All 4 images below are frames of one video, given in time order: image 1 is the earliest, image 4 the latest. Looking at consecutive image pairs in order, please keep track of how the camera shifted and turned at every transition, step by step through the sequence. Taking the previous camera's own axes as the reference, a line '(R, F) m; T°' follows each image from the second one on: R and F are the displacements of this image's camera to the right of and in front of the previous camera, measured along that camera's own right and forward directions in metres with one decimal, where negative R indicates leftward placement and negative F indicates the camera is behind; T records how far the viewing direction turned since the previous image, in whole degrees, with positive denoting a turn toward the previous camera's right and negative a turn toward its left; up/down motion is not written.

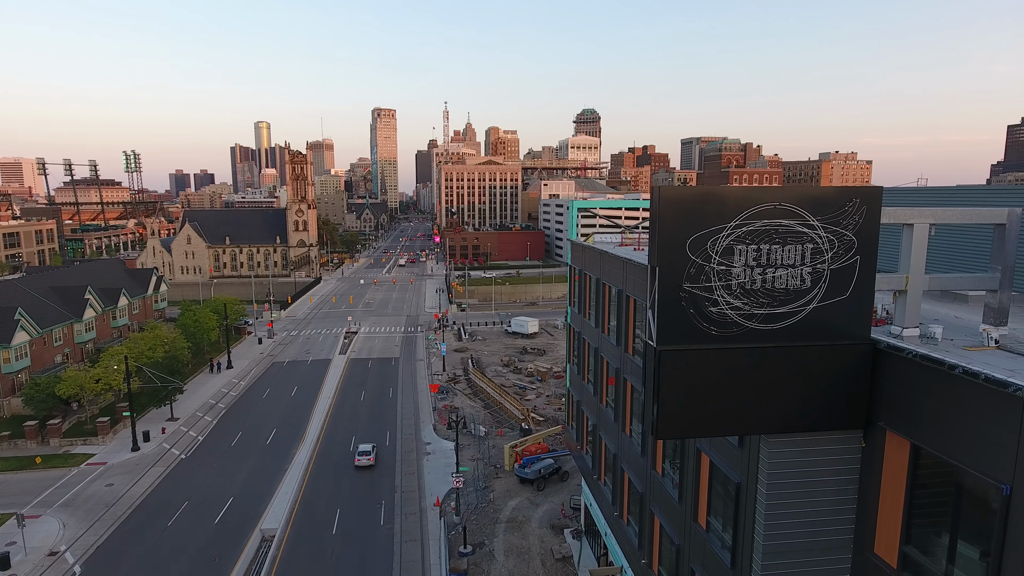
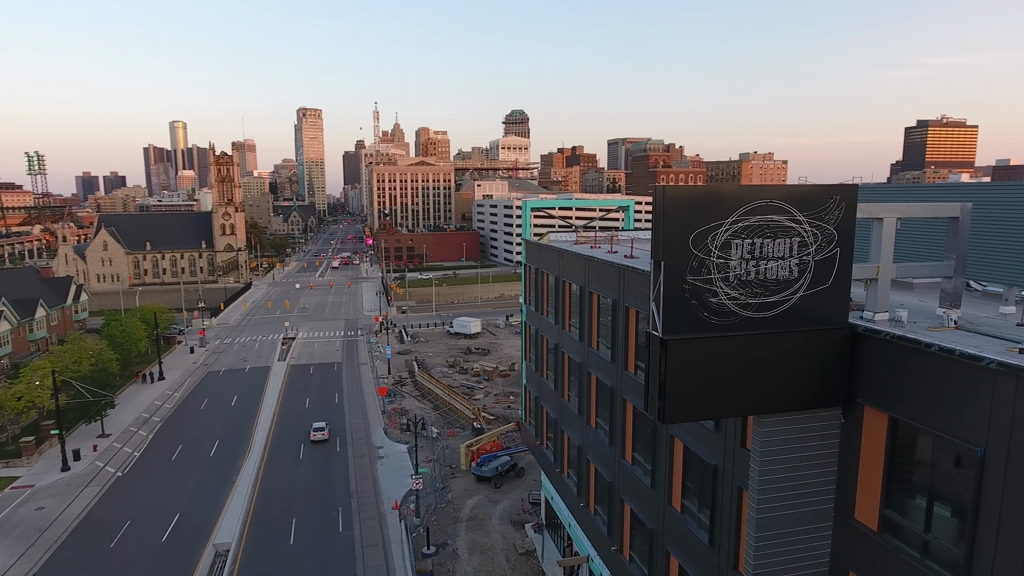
(-1.3, -0.2) m; +6°
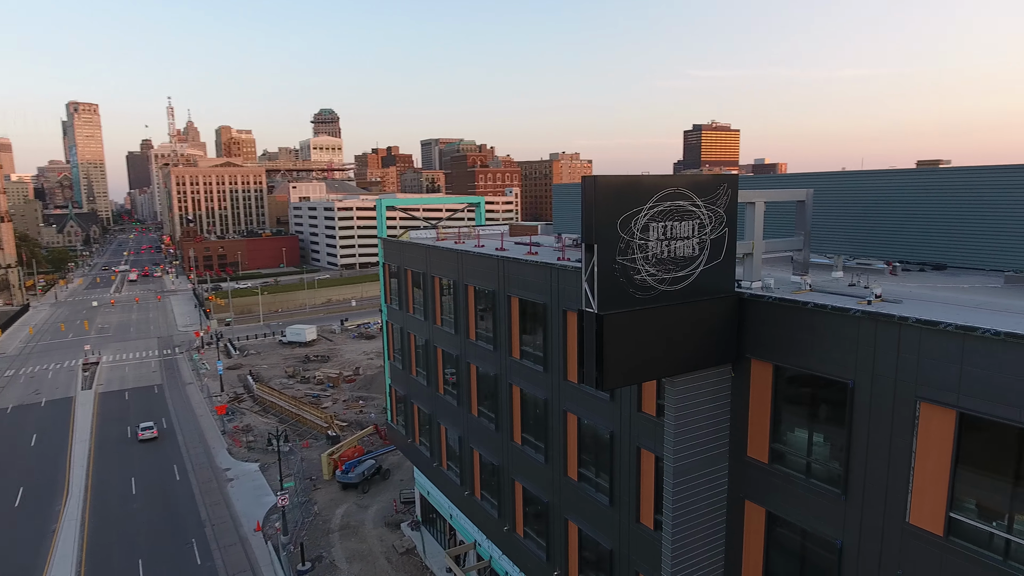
(-2.1, -0.2) m; +16°
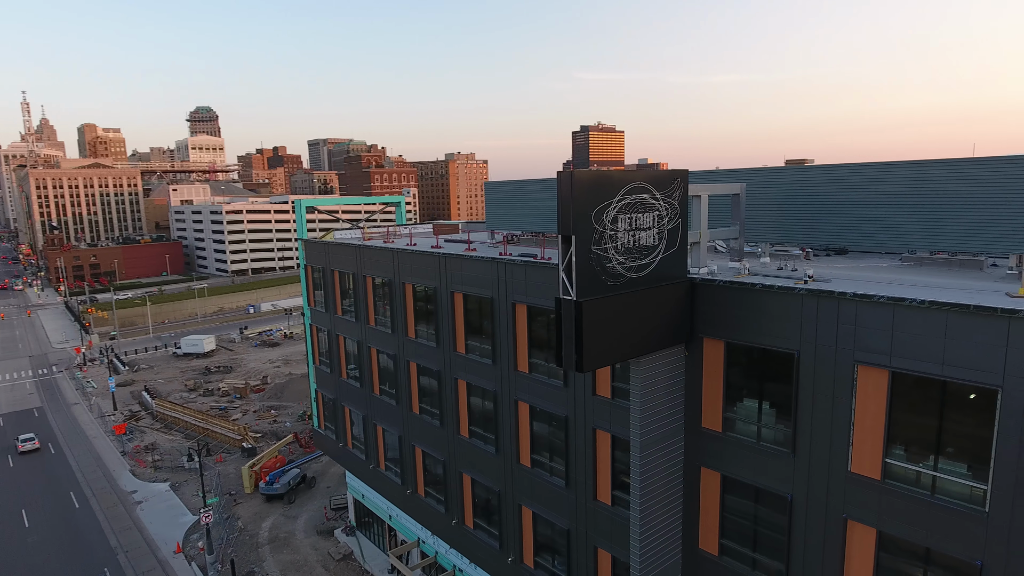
(-1.6, -0.4) m; +9°
